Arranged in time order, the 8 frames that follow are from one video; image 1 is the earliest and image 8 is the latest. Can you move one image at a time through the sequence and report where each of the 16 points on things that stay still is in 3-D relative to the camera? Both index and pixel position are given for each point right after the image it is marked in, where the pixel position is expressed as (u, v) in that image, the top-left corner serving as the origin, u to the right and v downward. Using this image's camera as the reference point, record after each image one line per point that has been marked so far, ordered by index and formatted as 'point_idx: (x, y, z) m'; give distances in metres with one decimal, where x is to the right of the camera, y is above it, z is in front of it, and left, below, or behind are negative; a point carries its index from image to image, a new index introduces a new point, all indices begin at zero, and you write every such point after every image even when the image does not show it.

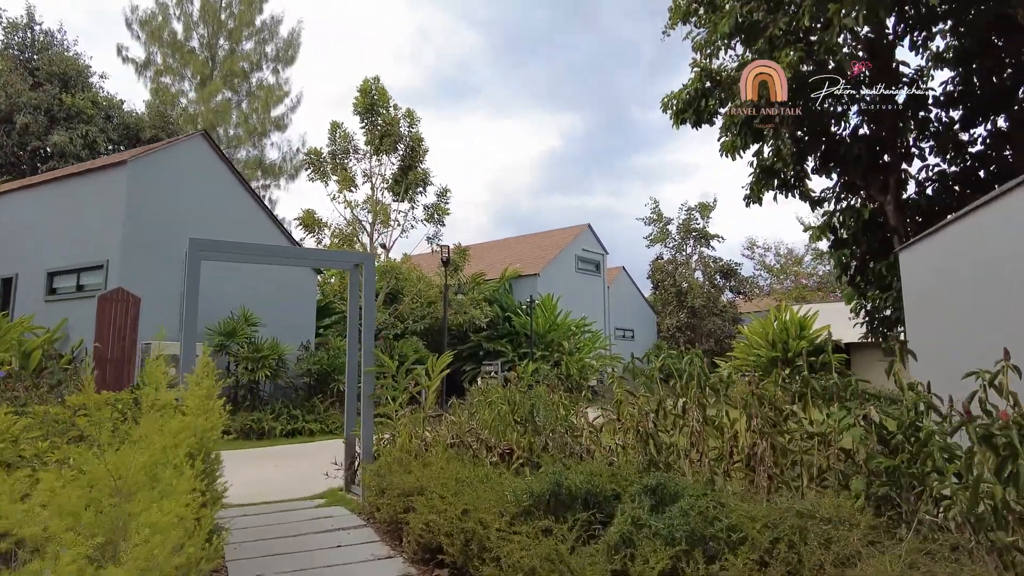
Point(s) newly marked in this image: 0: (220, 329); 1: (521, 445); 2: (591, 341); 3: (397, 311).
0: (-3.9, -0.5, +8.7) m
1: (+0.1, -0.9, +3.8) m
2: (+1.9, -1.3, +15.5) m
3: (-2.3, -0.5, +13.1) m
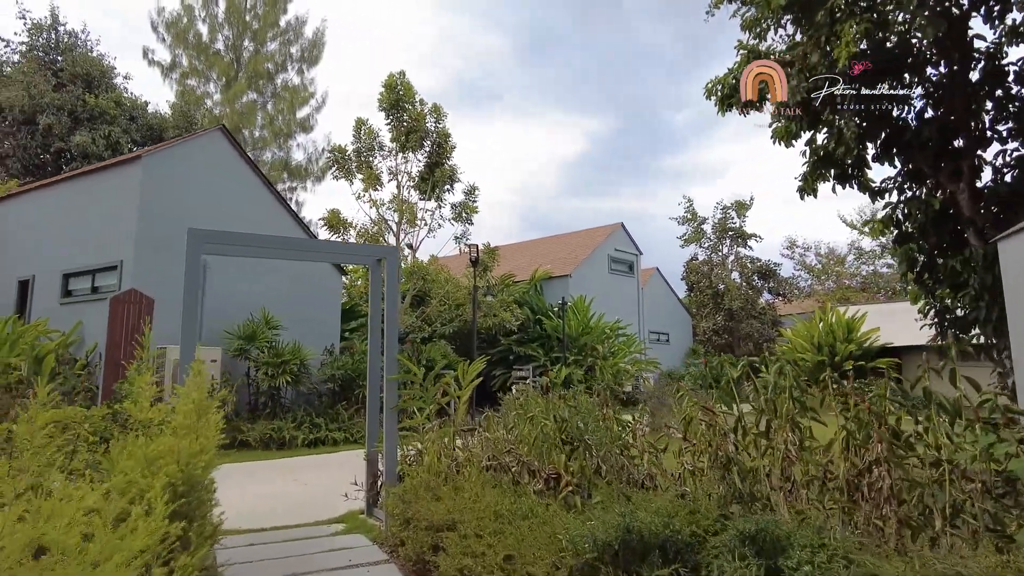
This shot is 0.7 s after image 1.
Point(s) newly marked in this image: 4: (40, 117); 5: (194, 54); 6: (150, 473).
0: (-3.4, -0.6, +8.2) m
1: (+0.3, -0.9, +3.2) m
2: (+2.6, -1.3, +14.9) m
3: (-1.7, -0.5, +12.6) m
4: (-9.1, +3.3, +12.5) m
5: (-9.4, +6.9, +19.3) m
6: (-1.3, -0.7, +2.3) m
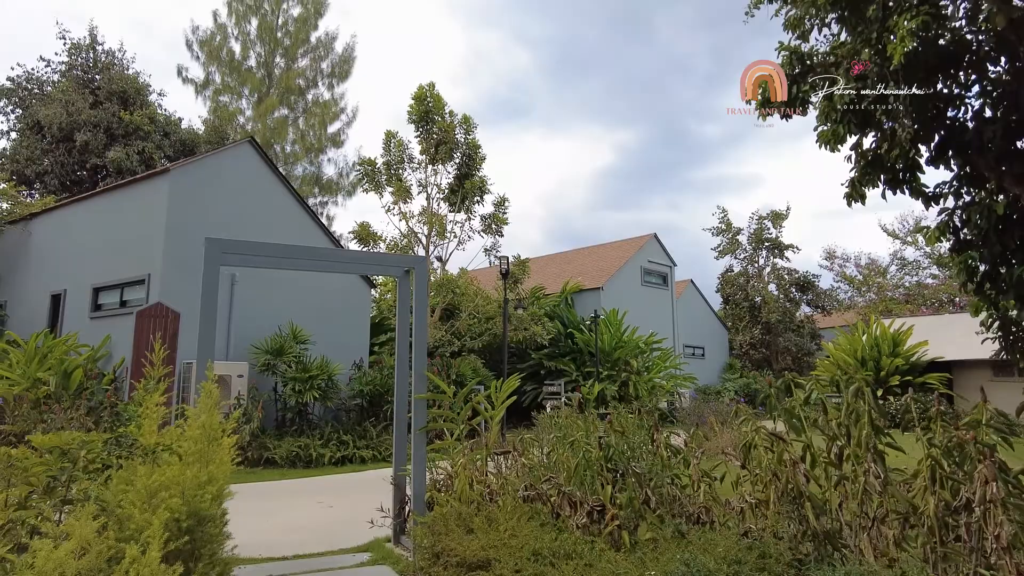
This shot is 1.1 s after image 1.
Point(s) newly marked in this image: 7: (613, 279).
0: (-3.0, -0.7, +8.1) m
1: (+0.5, -0.9, +2.9) m
2: (+3.3, -1.6, +14.4) m
3: (-1.1, -0.8, +12.4) m
4: (-8.5, +3.0, +12.7) m
5: (-8.5, +6.5, +19.5) m
6: (-1.2, -0.7, +2.1) m
7: (+2.5, +0.2, +16.0) m
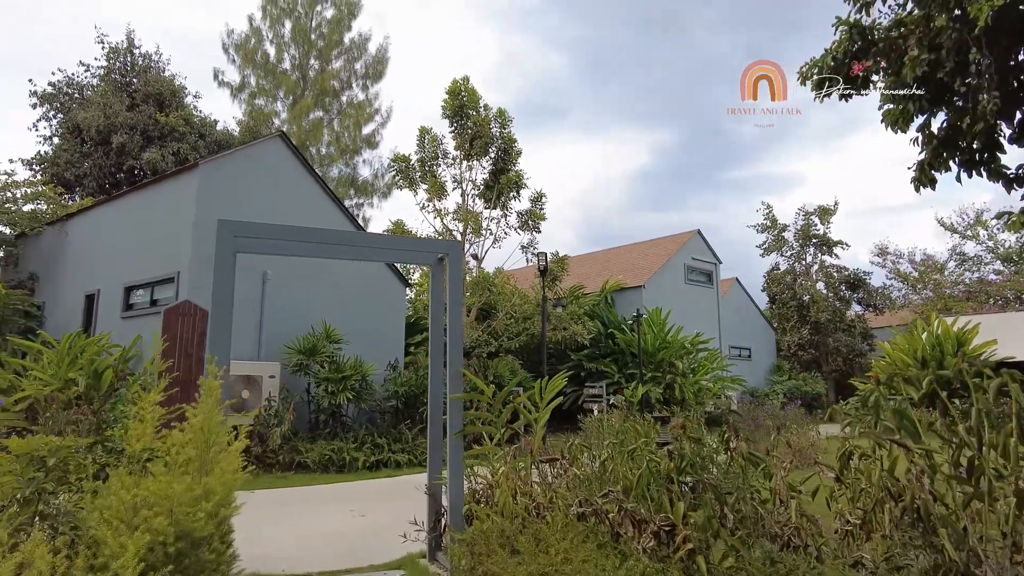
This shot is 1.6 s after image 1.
0: (-2.5, -0.7, +7.8) m
1: (+0.7, -0.9, +2.4) m
2: (+4.1, -1.6, +13.8) m
3: (-0.4, -0.7, +12.0) m
4: (-7.8, +3.0, +12.7) m
5: (-7.5, +6.4, +19.6) m
6: (-1.0, -0.7, +1.7) m
7: (+3.4, +0.3, +15.5) m
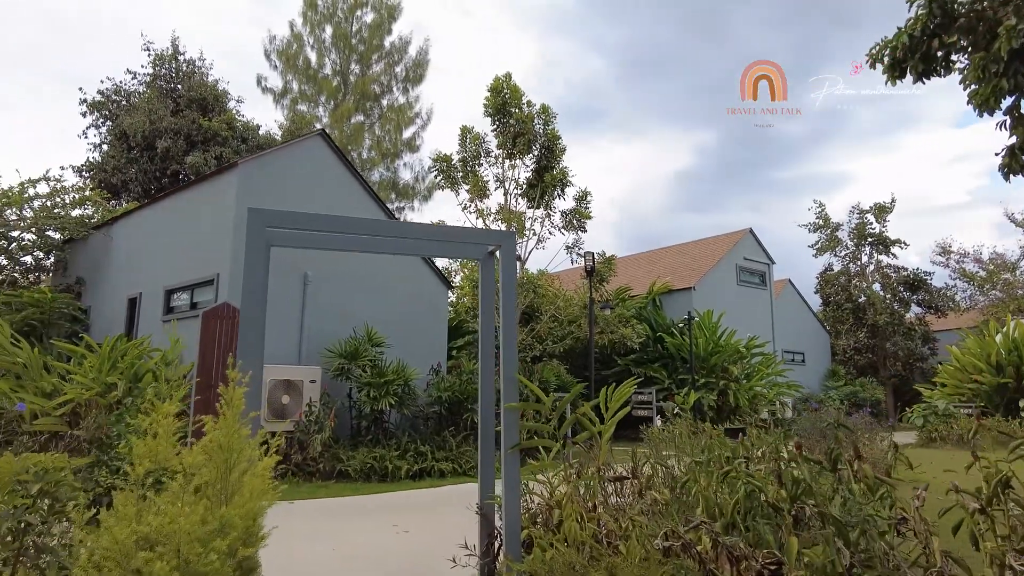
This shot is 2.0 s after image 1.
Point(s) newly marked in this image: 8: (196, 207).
0: (-2.0, -0.7, +7.6) m
1: (+0.9, -0.8, +2.0) m
2: (+5.0, -1.6, +13.1) m
3: (+0.4, -0.8, +11.6) m
4: (-7.0, +2.9, +12.8) m
5: (-6.3, +6.3, +19.7) m
6: (-0.8, -0.6, +1.4) m
7: (+4.4, +0.2, +14.8) m
8: (-3.8, +1.0, +7.8) m
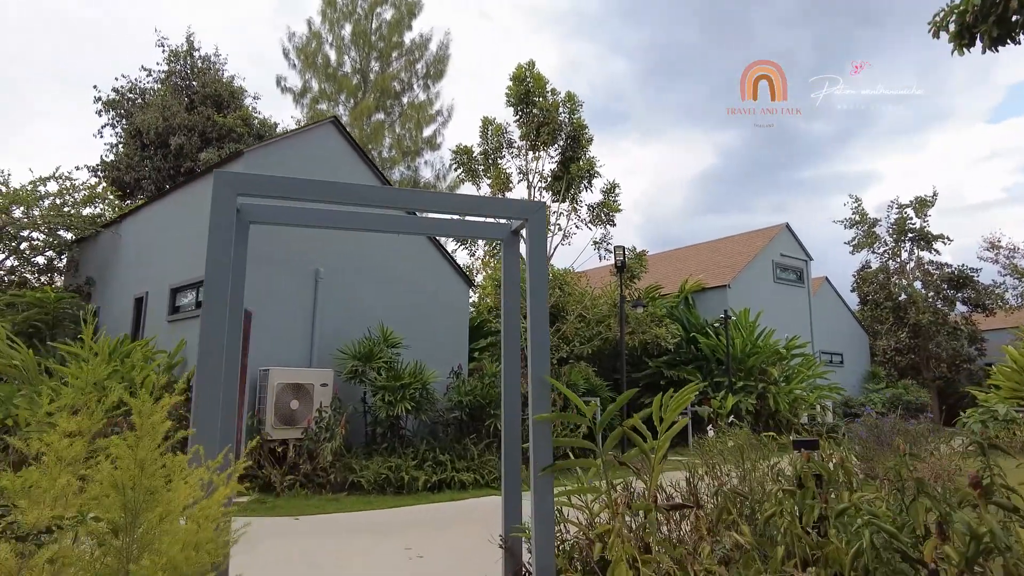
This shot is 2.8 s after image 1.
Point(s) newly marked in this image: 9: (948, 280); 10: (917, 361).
0: (-1.7, -0.7, +7.1) m
1: (+1.0, -0.8, +1.4) m
2: (+5.5, -1.5, +12.4) m
3: (+0.8, -0.7, +11.0) m
4: (-6.5, +2.9, +12.5) m
5: (-5.6, +6.3, +19.3) m
6: (-0.8, -0.6, +0.8) m
7: (+4.9, +0.3, +14.1) m
8: (-3.5, +1.0, +7.3) m
9: (+13.1, +0.3, +19.5) m
10: (+12.4, -2.2, +19.8) m
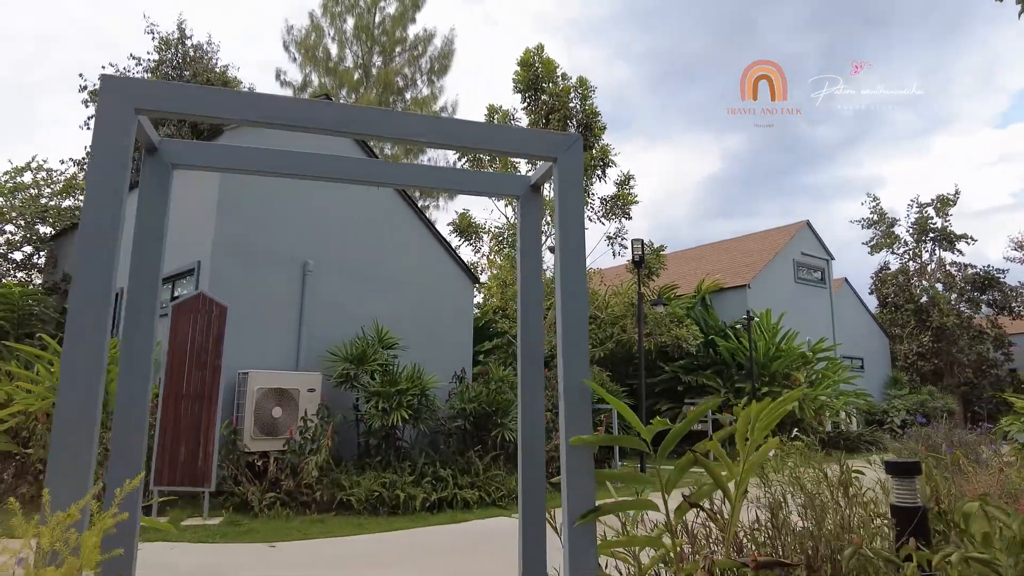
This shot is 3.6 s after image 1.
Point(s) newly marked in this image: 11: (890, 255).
0: (-1.6, -0.6, +6.3) m
1: (+1.0, -0.7, +0.7) m
2: (+5.7, -1.5, +11.6) m
3: (+0.9, -0.7, +10.2) m
4: (-6.4, +2.9, +11.8) m
5: (-5.4, +6.2, +18.7) m
6: (-0.7, -0.5, +0.1) m
7: (+5.1, +0.3, +13.3) m
8: (-3.4, +1.0, +6.6) m
9: (+13.3, +0.2, +18.7) m
10: (+12.5, -2.3, +19.0) m
11: (+11.5, +1.0, +19.7) m
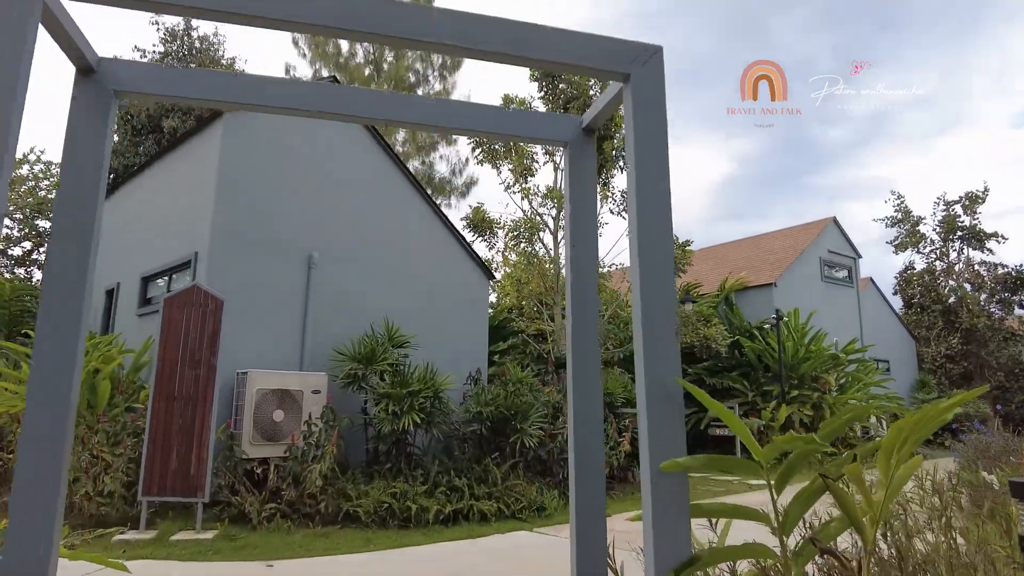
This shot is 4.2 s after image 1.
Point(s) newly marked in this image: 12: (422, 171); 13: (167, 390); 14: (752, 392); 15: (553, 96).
0: (-1.4, -0.6, +5.9) m
1: (+1.1, -0.6, +0.2) m
2: (+5.9, -1.5, +11.0) m
3: (+1.2, -0.7, +9.8) m
4: (-6.1, +2.9, +11.5) m
5: (-5.0, +6.3, +18.3) m
6: (-0.6, -0.4, -0.3) m
7: (+5.4, +0.3, +12.8) m
8: (-3.2, +1.1, +6.2) m
9: (+13.7, +0.2, +18.0) m
10: (+12.9, -2.3, +18.3) m
11: (+11.9, +1.0, +19.0) m
12: (-2.6, +3.3, +18.6) m
13: (-2.5, -0.7, +4.7) m
14: (+3.9, -1.7, +10.6) m
15: (+0.6, +3.0, +10.0) m
